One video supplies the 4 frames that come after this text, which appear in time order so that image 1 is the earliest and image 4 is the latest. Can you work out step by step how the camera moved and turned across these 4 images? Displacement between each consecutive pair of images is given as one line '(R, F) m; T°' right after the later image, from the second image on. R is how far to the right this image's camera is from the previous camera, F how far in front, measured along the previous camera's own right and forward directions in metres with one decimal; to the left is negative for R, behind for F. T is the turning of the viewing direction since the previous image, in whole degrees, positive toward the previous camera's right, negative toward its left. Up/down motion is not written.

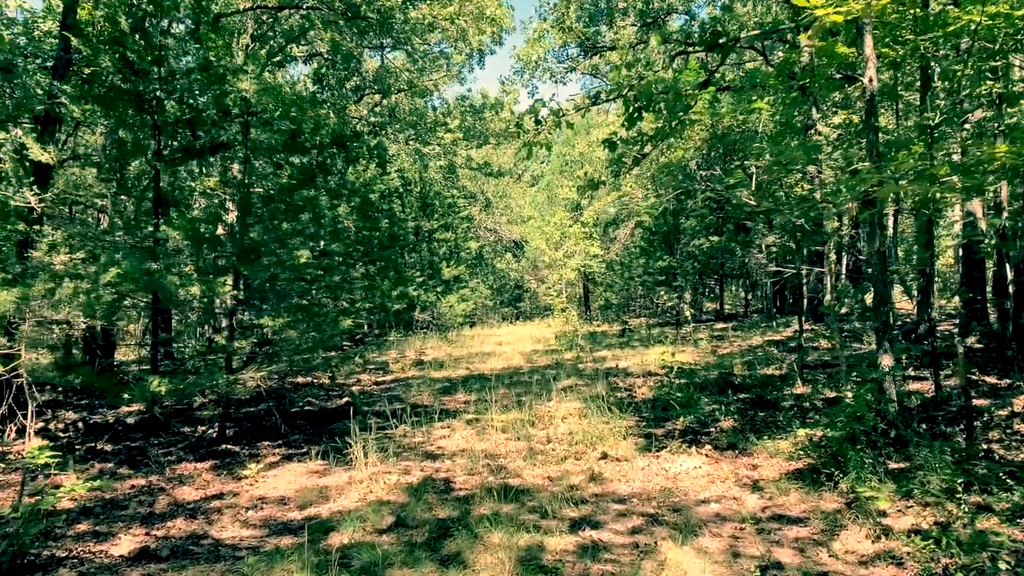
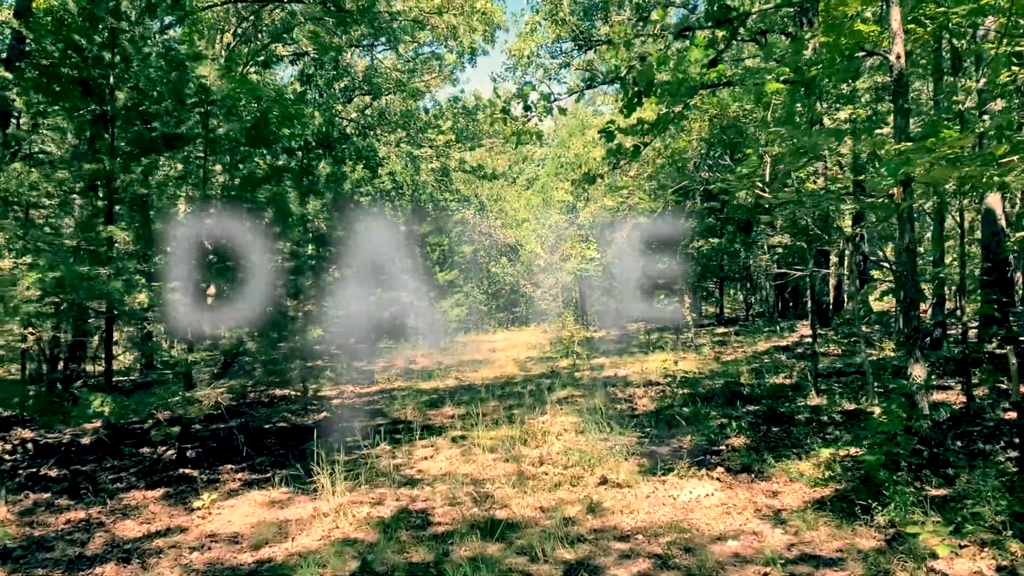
(+0.1, +0.6) m; 0°
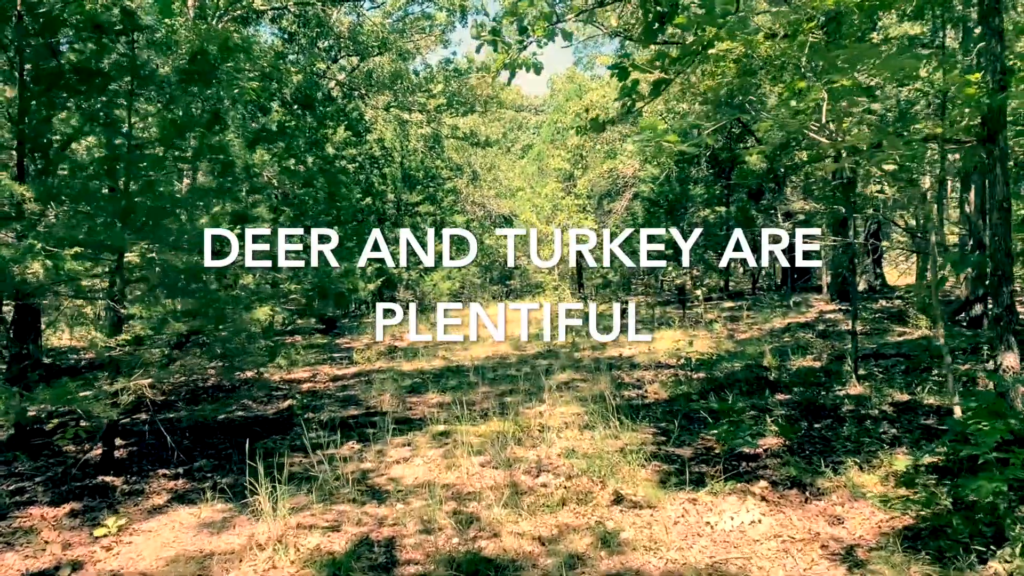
(0.0, +1.1) m; 0°
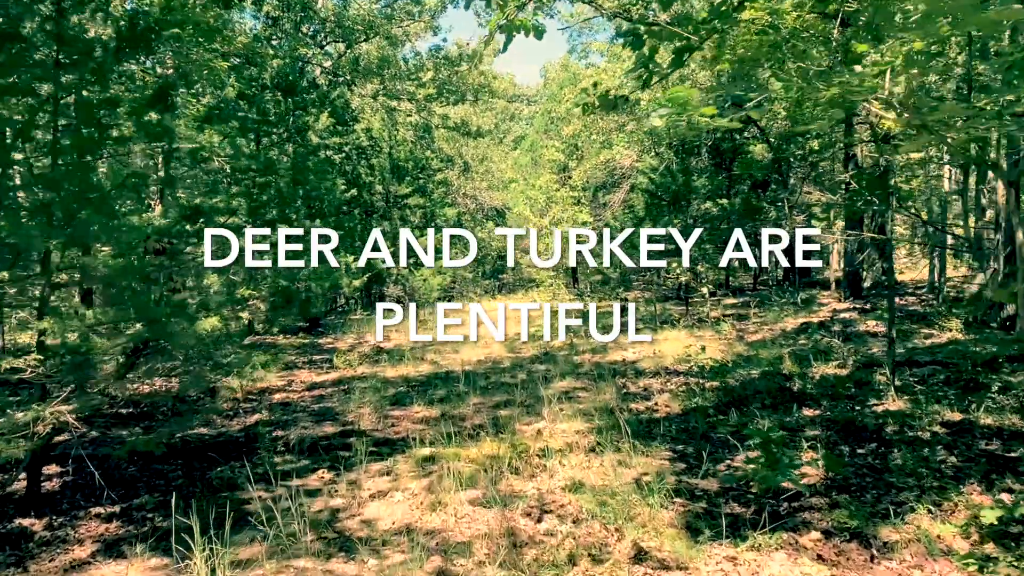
(0.0, +0.8) m; +1°
